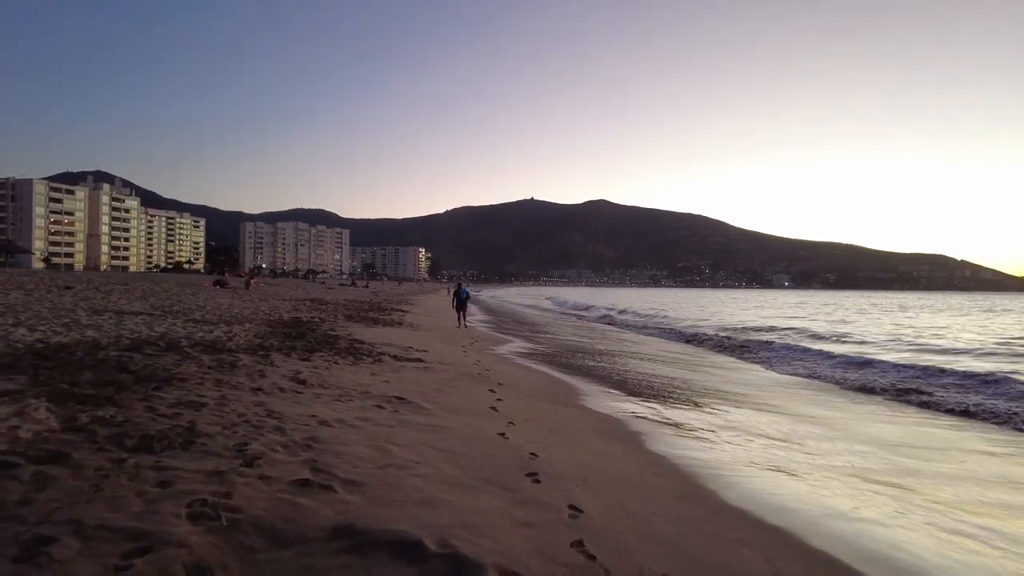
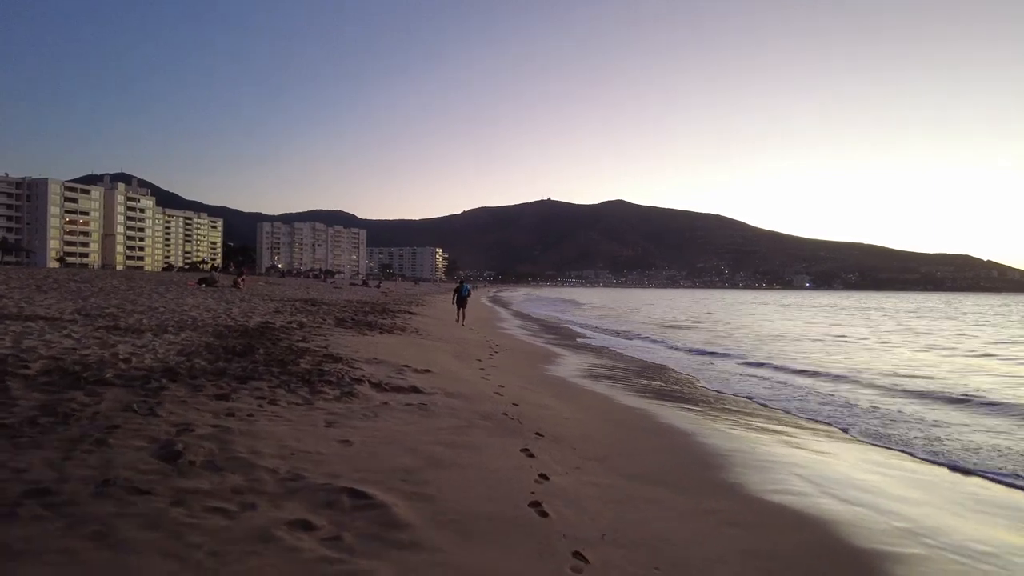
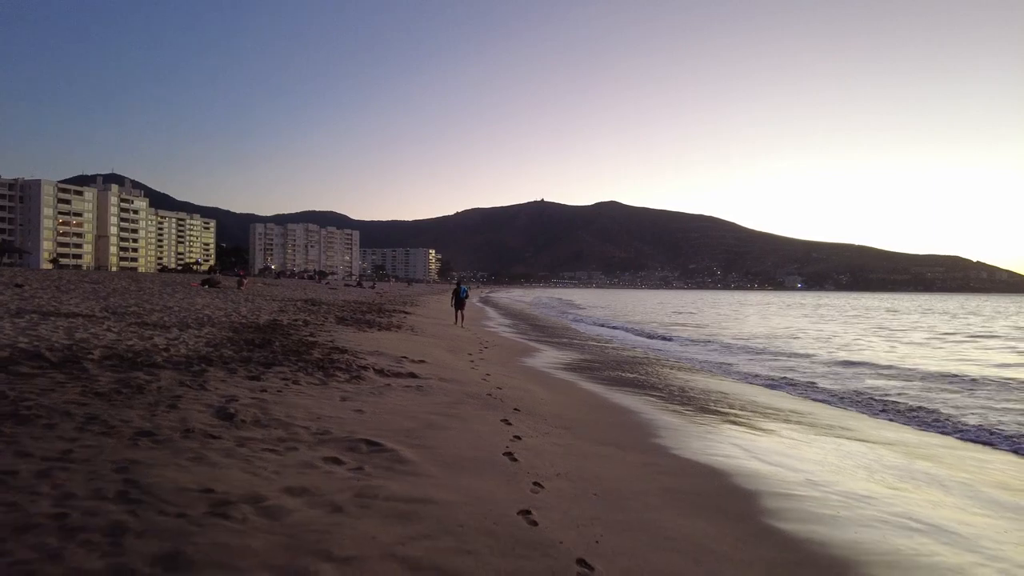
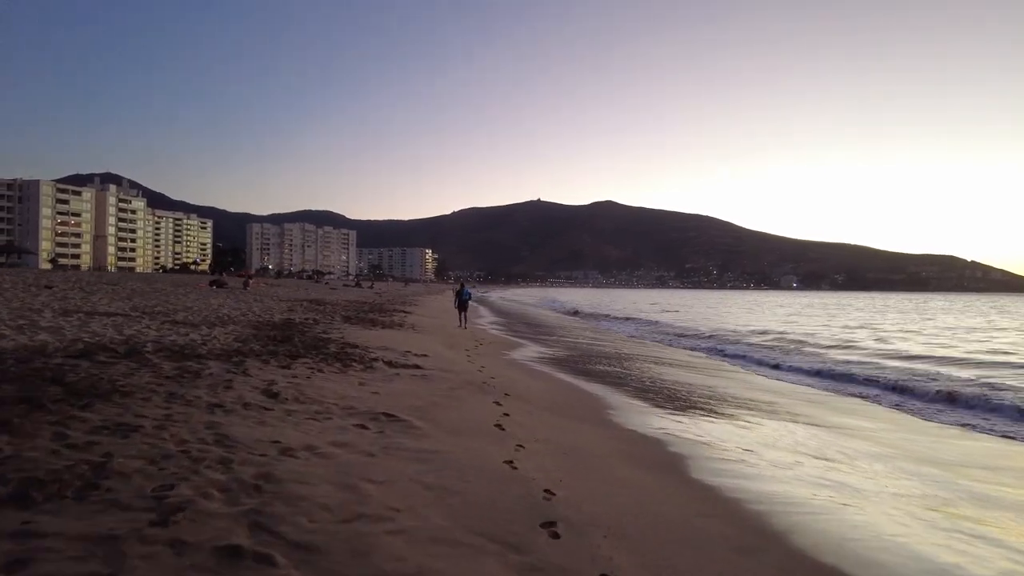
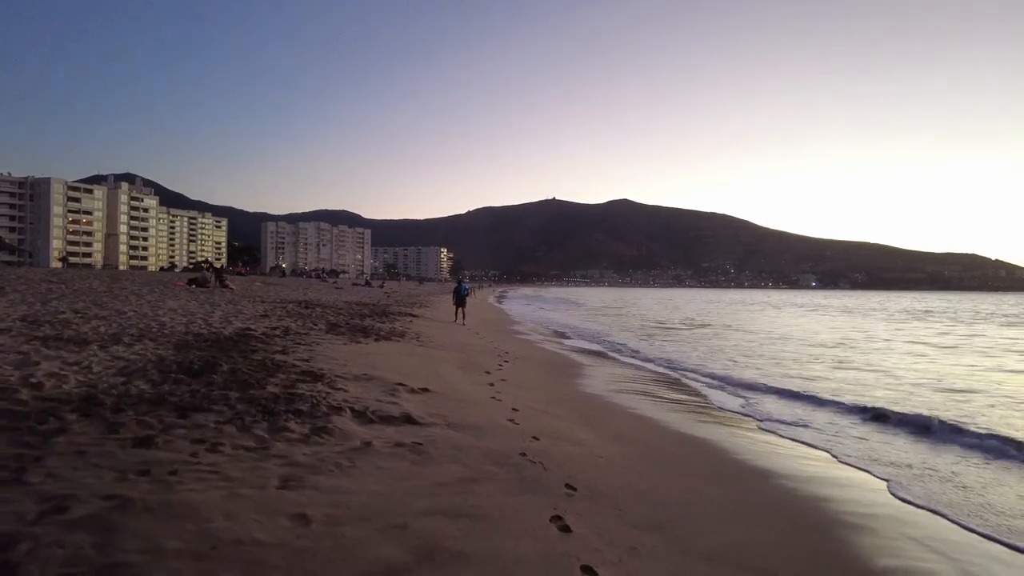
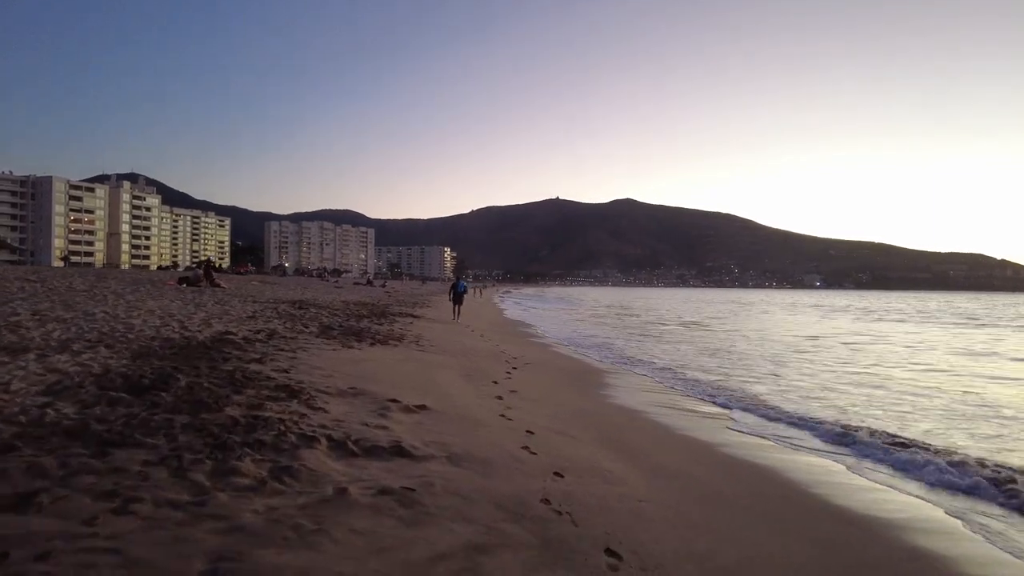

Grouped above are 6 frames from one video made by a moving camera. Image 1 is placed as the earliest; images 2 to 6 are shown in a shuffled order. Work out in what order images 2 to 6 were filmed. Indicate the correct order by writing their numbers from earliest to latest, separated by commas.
4, 3, 2, 5, 6
